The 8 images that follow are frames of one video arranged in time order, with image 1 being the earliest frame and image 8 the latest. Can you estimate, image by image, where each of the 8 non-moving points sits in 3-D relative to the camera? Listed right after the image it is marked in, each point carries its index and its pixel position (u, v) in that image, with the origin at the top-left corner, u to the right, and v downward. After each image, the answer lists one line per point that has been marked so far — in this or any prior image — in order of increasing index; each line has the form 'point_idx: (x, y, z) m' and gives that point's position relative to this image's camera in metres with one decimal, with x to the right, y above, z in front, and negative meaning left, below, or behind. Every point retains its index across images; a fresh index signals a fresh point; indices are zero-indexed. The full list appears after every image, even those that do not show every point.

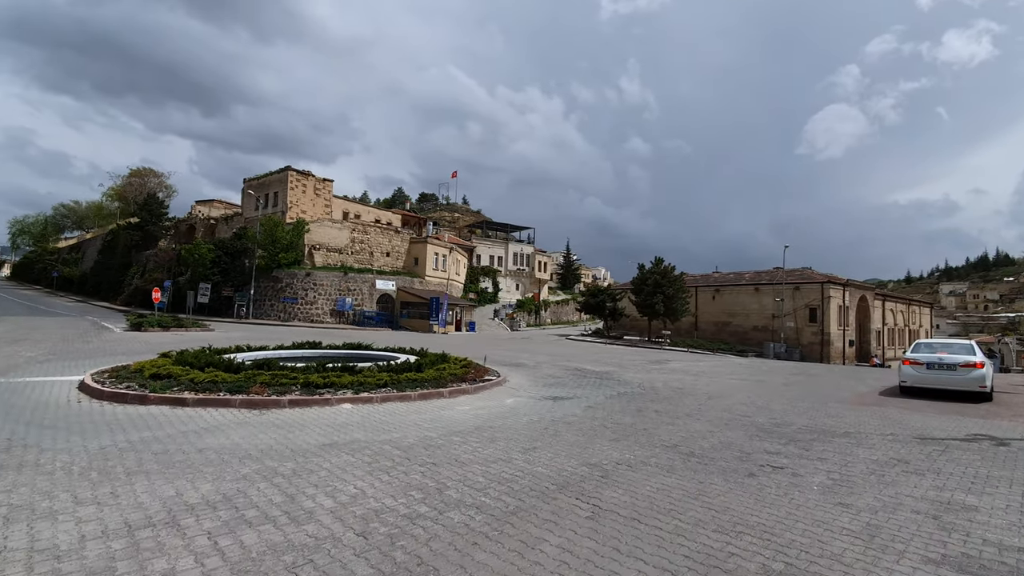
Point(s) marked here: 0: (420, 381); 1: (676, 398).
0: (-2.0, -2.1, +10.8) m
1: (+3.8, -2.5, +11.3) m
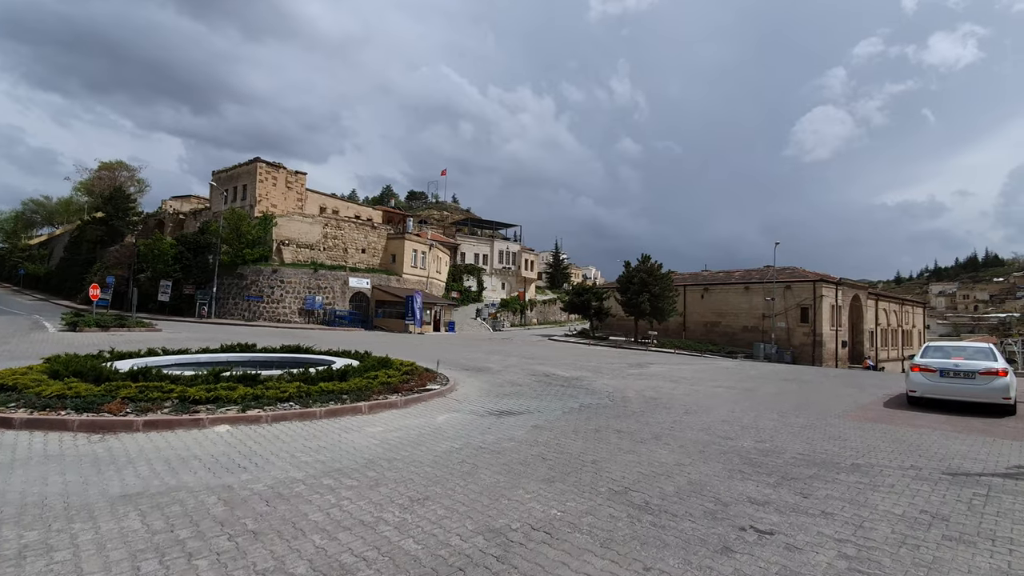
0: (-3.2, -1.9, +8.9) m
1: (+2.6, -2.4, +9.5) m
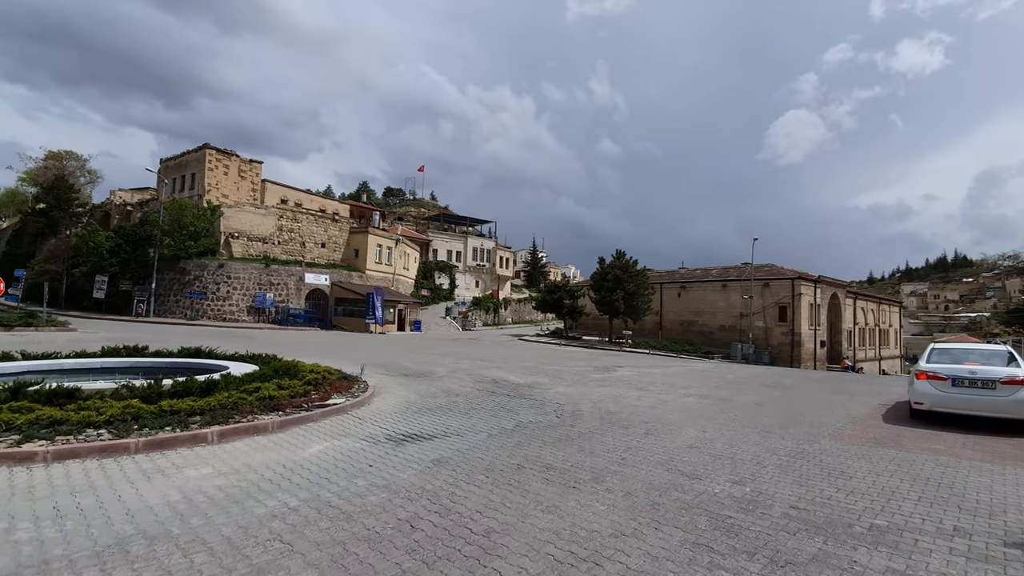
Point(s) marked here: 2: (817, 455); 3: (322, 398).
0: (-4.5, -1.7, +6.7) m
1: (+1.3, -2.2, +7.5) m
2: (+3.9, -2.1, +6.3) m
3: (-3.4, -2.0, +8.9) m
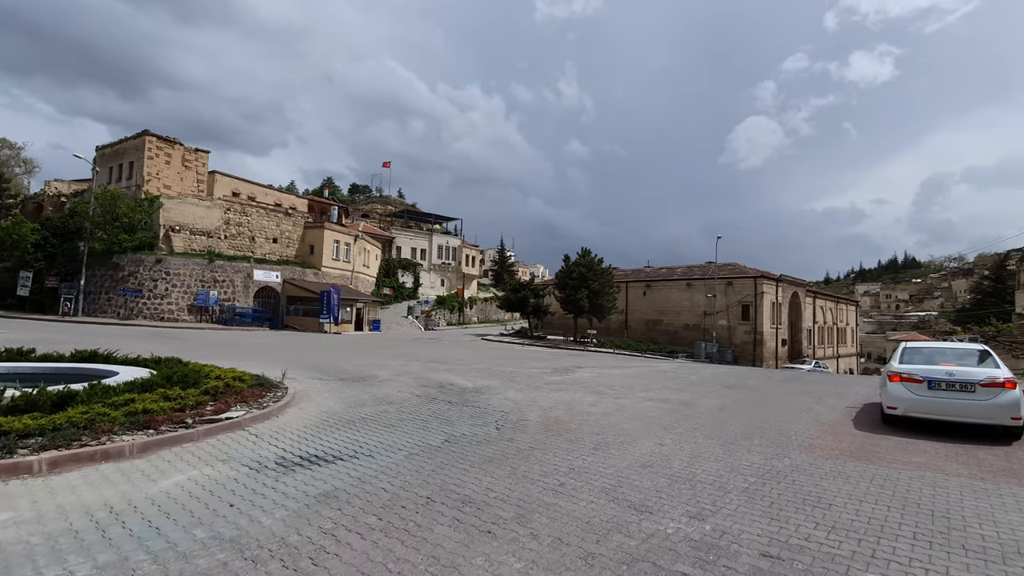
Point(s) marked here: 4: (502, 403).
0: (-5.4, -1.6, +5.3) m
1: (+0.4, -2.1, +6.4) m
2: (+3.0, -2.0, +5.4) m
3: (-4.5, -1.8, +7.5) m
4: (-0.2, -2.3, +9.7) m
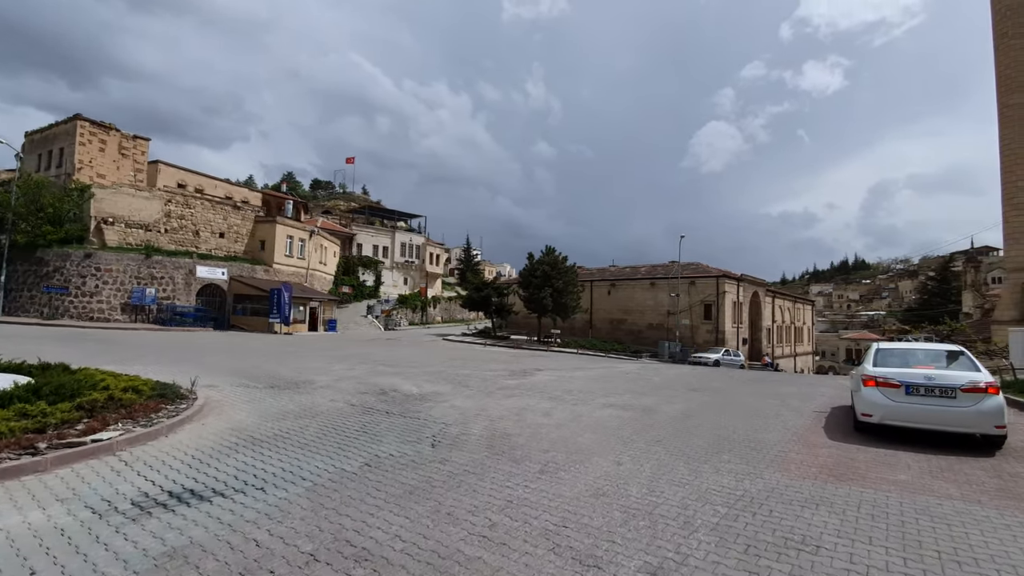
0: (-6.0, -1.5, +3.9) m
1: (-0.4, -2.0, +5.4) m
2: (+2.3, -2.0, +4.6) m
3: (-5.3, -1.8, +6.2) m
4: (-1.2, -2.2, +8.7) m
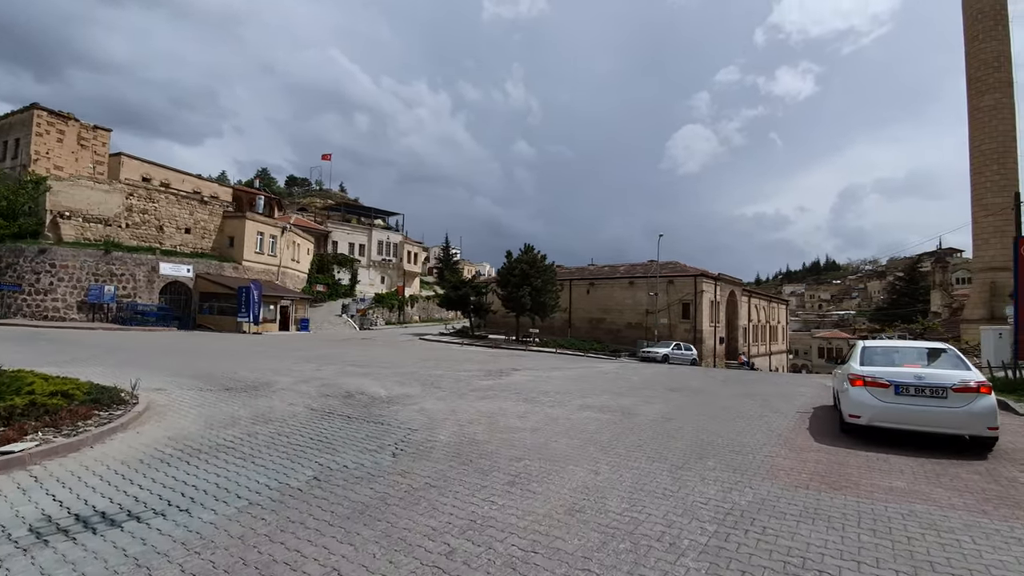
0: (-6.3, -1.4, +3.1) m
1: (-0.7, -1.9, +4.9) m
2: (+2.0, -1.9, +4.1) m
3: (-5.6, -1.7, +5.4) m
4: (-1.6, -2.1, +8.1) m
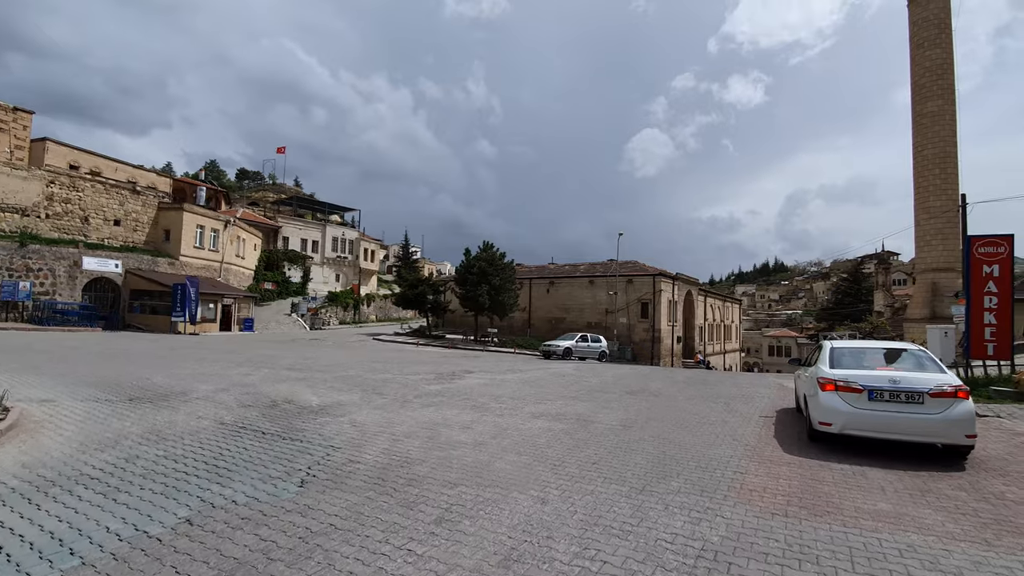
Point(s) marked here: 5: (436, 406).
0: (-6.7, -1.3, +1.7) m
1: (-1.3, -1.9, +3.9) m
2: (+1.5, -1.9, +3.4) m
3: (-6.2, -1.6, +4.1) m
4: (-2.5, -2.0, +7.1) m
5: (-1.4, -2.2, +9.0) m
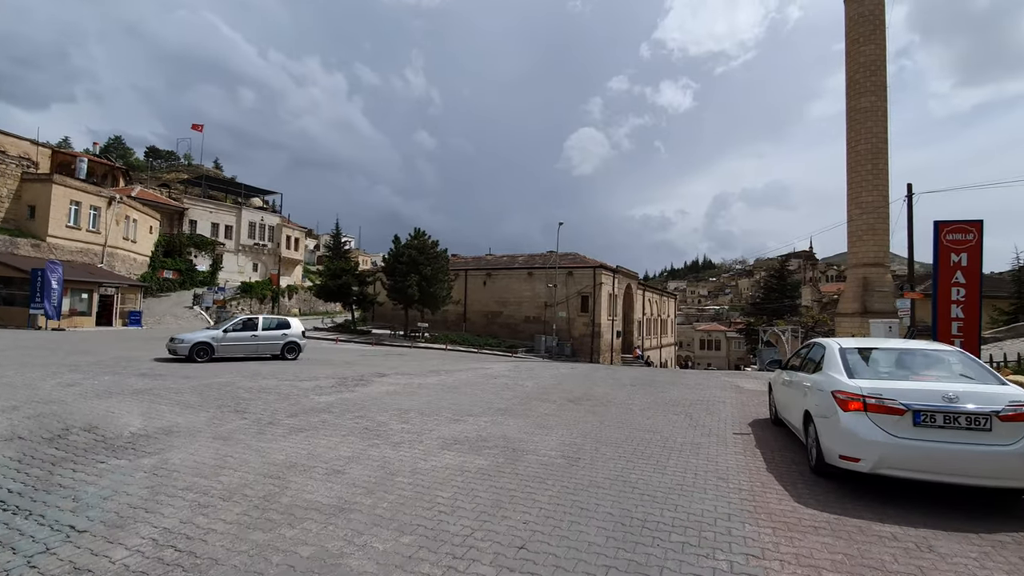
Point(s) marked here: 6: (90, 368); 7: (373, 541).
0: (-7.1, -1.1, -1.4) m
1: (-1.9, -1.6, +1.5) m
2: (+0.9, -1.7, +1.2) m
3: (-6.9, -1.3, +1.0) m
4: (-3.5, -1.8, +4.4) m
5: (-2.7, -1.9, +6.5) m
6: (-10.1, -1.9, +12.1) m
7: (-0.9, -1.8, +3.5) m
